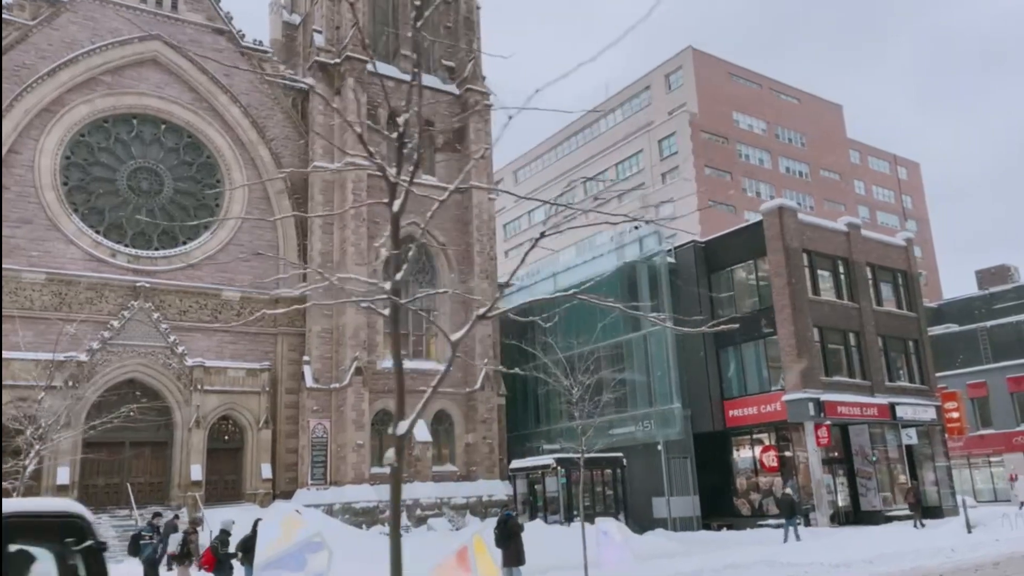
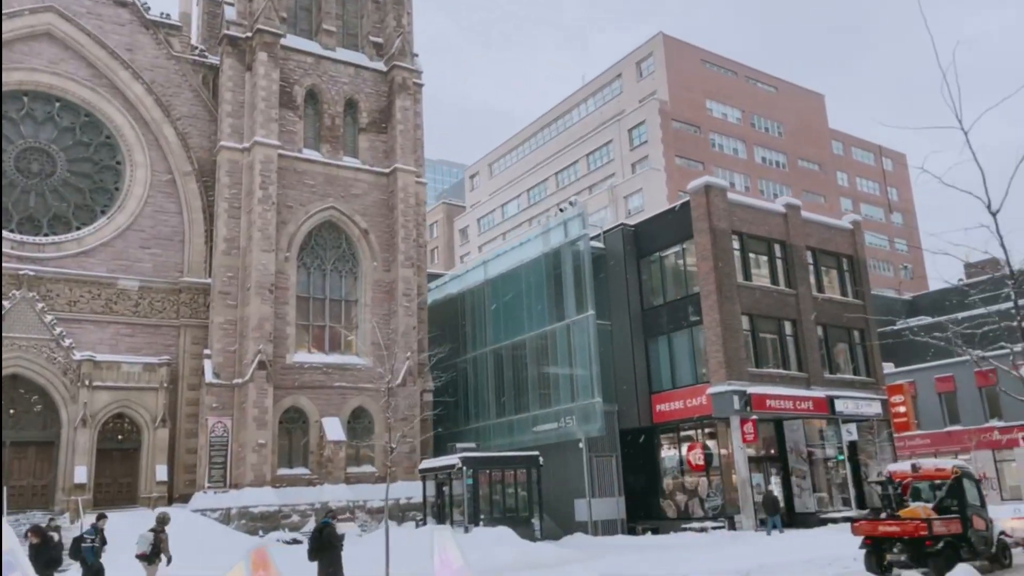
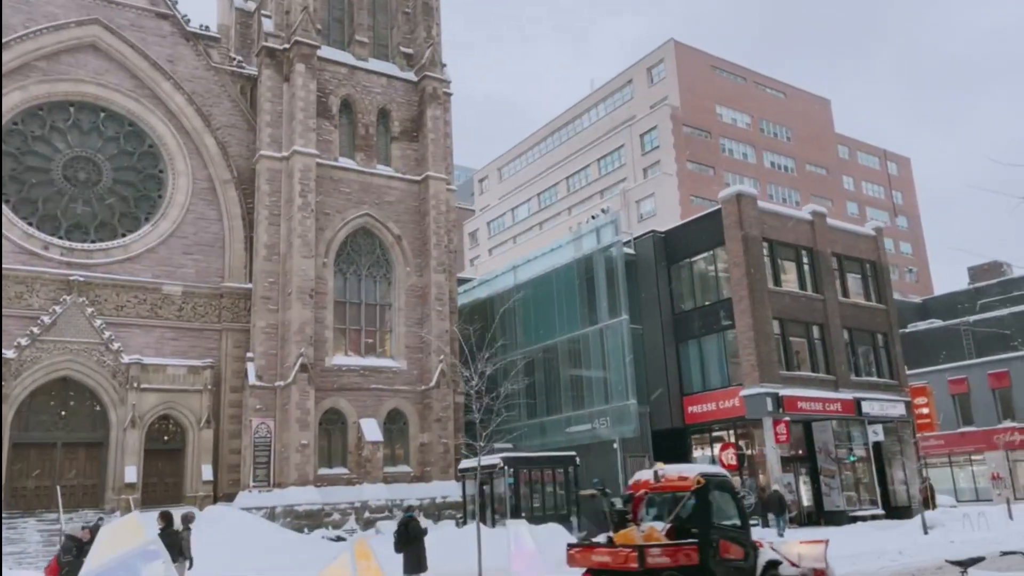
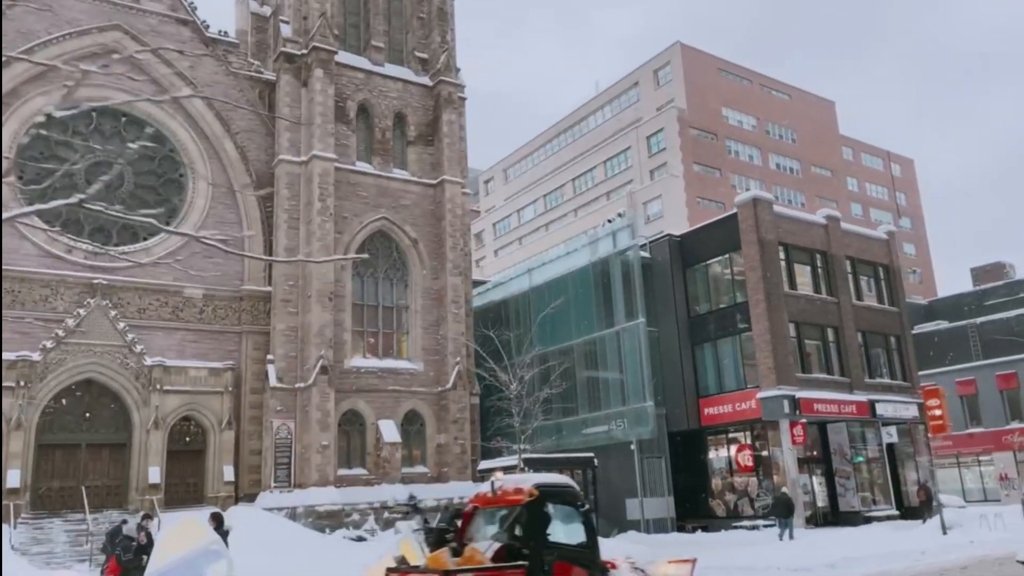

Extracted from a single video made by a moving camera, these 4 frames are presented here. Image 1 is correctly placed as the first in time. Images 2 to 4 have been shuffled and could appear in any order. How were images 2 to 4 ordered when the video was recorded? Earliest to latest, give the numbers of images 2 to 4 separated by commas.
4, 3, 2
